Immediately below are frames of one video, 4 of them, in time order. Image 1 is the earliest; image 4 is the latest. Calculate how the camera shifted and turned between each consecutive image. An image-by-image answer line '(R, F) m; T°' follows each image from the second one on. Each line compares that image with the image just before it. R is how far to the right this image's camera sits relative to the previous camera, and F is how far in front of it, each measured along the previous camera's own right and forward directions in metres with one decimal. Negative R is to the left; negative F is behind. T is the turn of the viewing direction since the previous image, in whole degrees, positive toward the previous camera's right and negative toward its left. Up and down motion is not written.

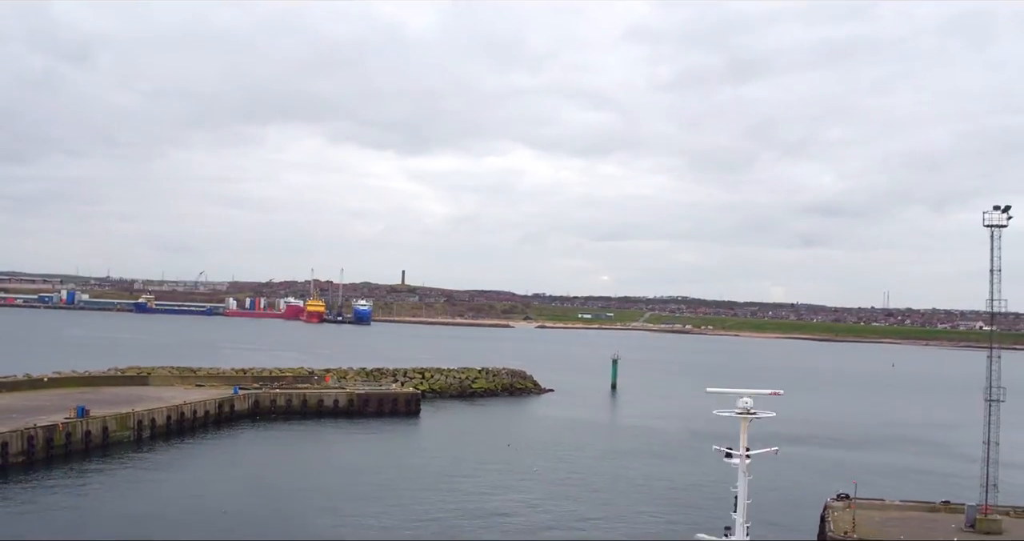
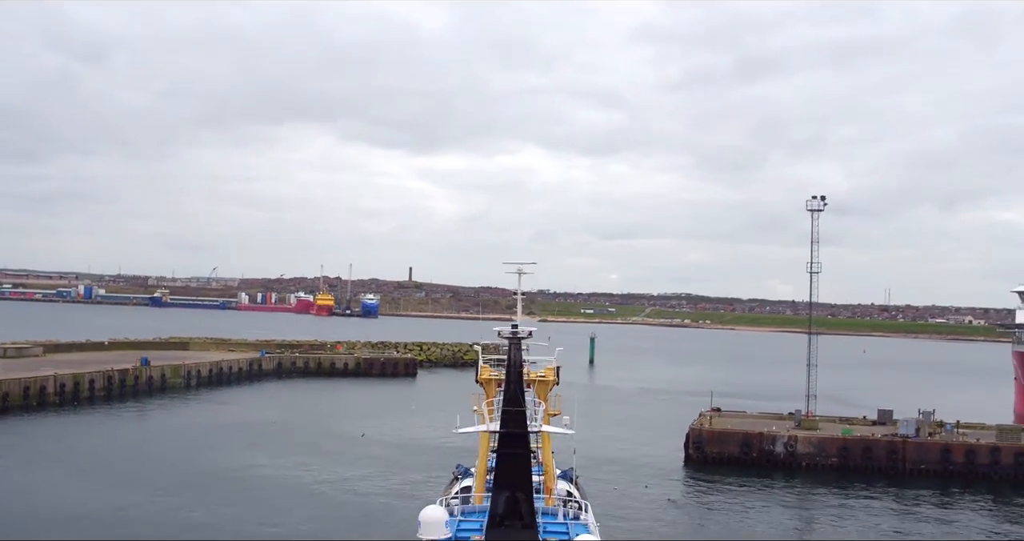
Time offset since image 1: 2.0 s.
(+1.6, -8.0) m; -1°
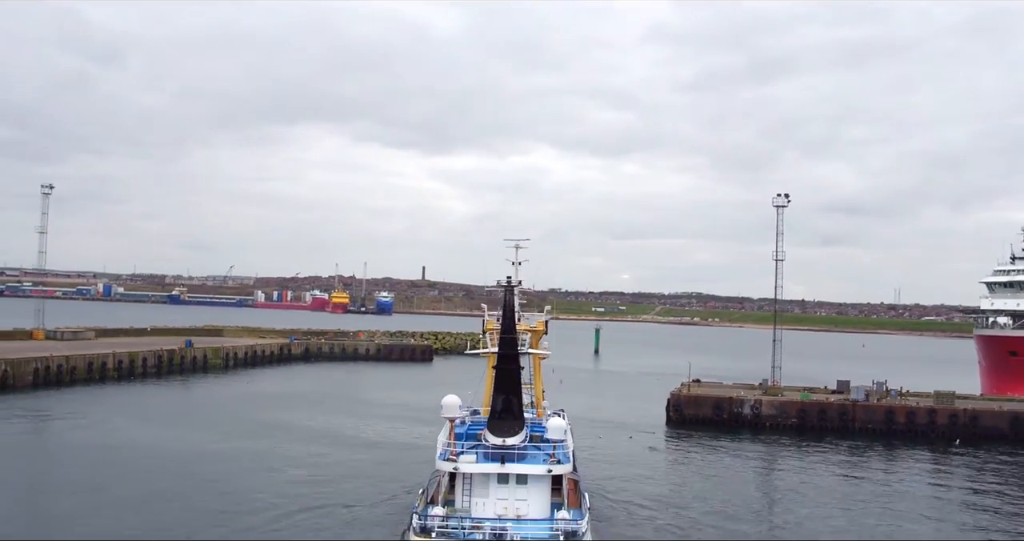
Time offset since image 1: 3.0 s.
(+0.3, -4.3) m; -1°
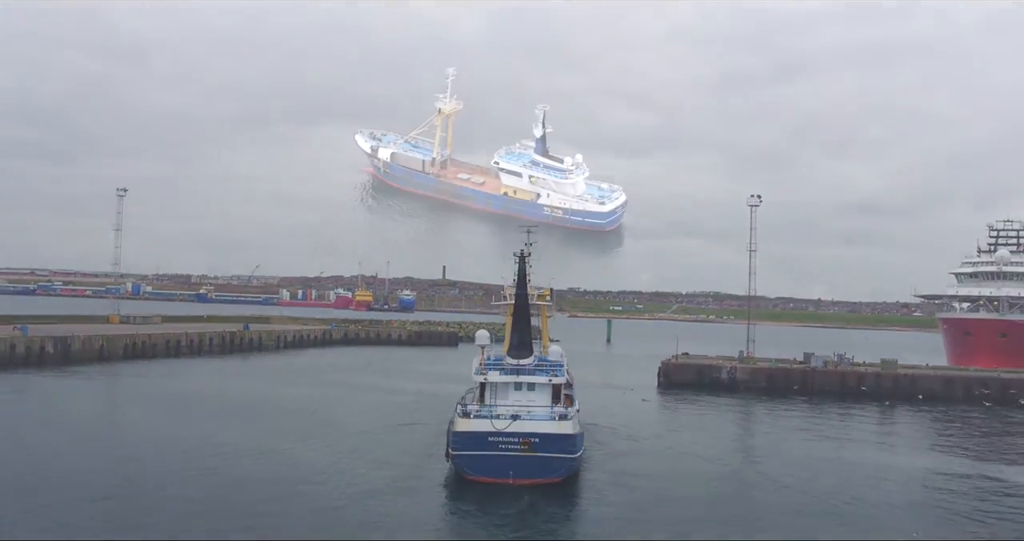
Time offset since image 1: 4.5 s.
(+0.1, -6.2) m; -1°
